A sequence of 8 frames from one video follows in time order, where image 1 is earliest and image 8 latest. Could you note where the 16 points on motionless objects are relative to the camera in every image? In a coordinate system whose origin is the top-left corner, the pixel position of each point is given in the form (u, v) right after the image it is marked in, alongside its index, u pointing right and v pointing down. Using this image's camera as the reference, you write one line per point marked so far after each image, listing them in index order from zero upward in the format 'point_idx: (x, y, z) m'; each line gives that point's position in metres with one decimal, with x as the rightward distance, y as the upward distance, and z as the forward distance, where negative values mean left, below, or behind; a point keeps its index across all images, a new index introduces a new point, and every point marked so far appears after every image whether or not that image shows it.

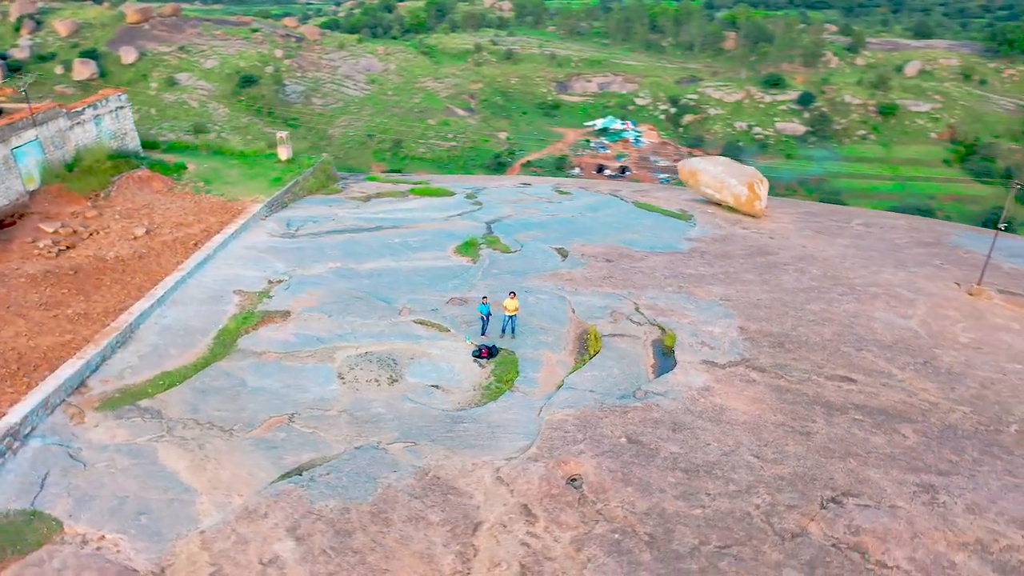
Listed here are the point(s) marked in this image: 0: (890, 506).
0: (+3.3, -1.9, +7.1) m
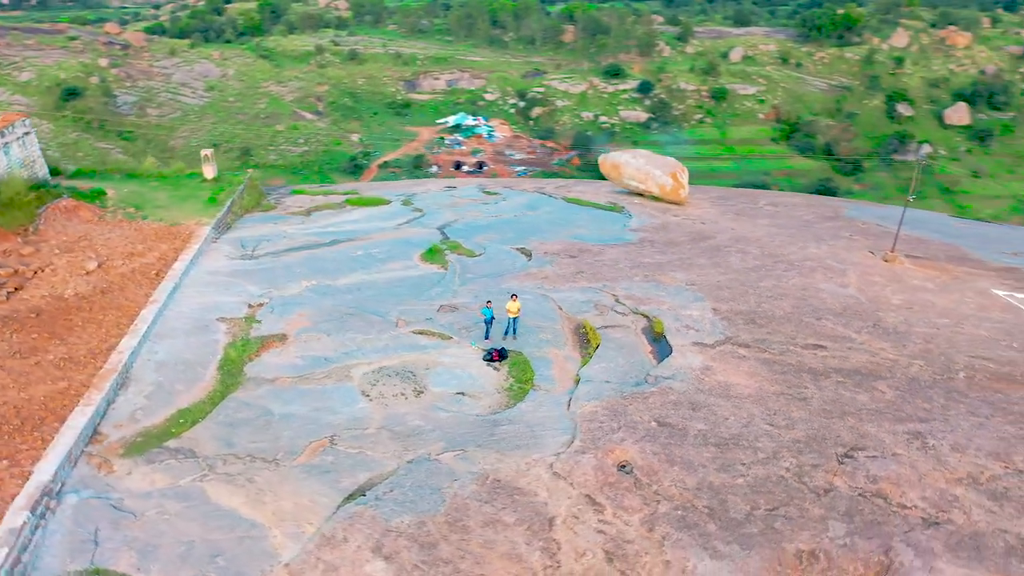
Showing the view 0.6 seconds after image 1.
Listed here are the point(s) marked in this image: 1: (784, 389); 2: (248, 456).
0: (+3.8, -1.6, +8.0) m
1: (+3.0, -1.1, +8.9) m
2: (-2.4, -1.5, +7.3) m
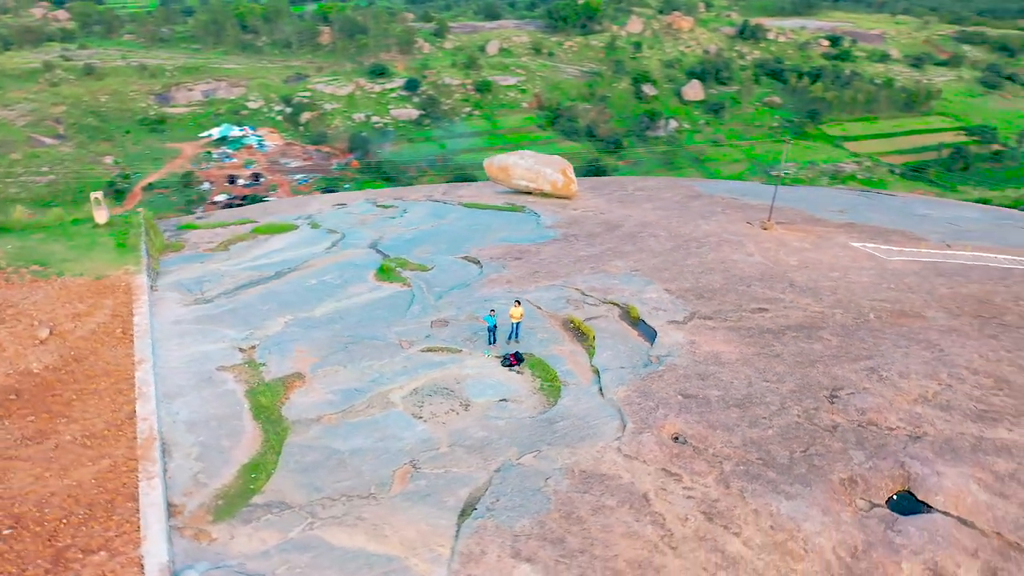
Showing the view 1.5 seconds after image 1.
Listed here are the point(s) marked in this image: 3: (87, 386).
0: (+4.2, -1.2, +9.7) m
1: (+3.1, -0.8, +10.3) m
2: (-1.5, -1.9, +7.3) m
3: (-4.4, -1.0, +8.5) m
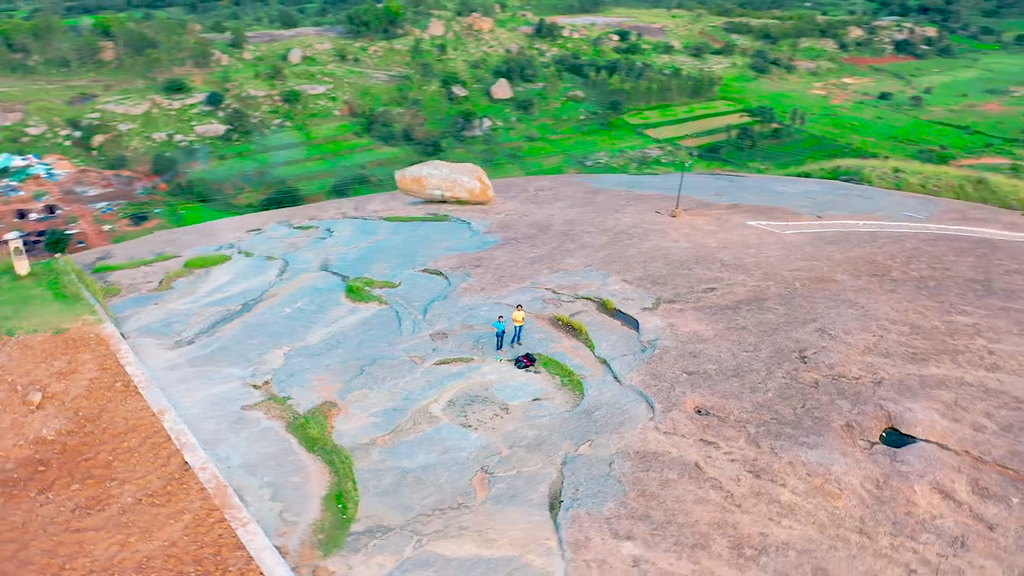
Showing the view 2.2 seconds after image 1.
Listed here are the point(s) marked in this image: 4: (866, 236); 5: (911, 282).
0: (+4.2, -0.8, +11.1) m
1: (+3.0, -0.5, +11.4) m
2: (-0.7, -2.1, +7.5) m
3: (-3.9, -1.5, +8.0) m
4: (+7.5, +1.0, +16.6) m
5: (+7.0, +0.1, +14.3) m
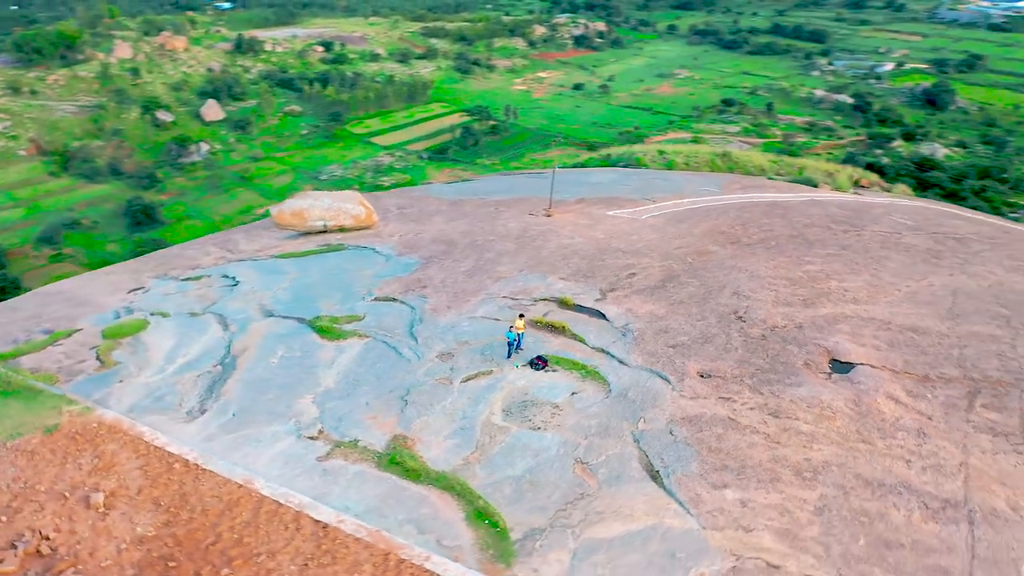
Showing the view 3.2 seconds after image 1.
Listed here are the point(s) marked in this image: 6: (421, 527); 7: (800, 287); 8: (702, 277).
0: (+3.8, -0.3, +13.2) m
1: (+2.5, -0.2, +13.1) m
2: (+0.6, -2.2, +8.3) m
3: (-2.6, -2.2, +7.7) m
4: (+4.8, +1.8, +19.5) m
5: (+5.1, +0.9, +17.1) m
6: (-0.9, -2.3, +7.8) m
7: (+5.2, 0.0, +14.6) m
8: (+3.4, +0.2, +14.4) m
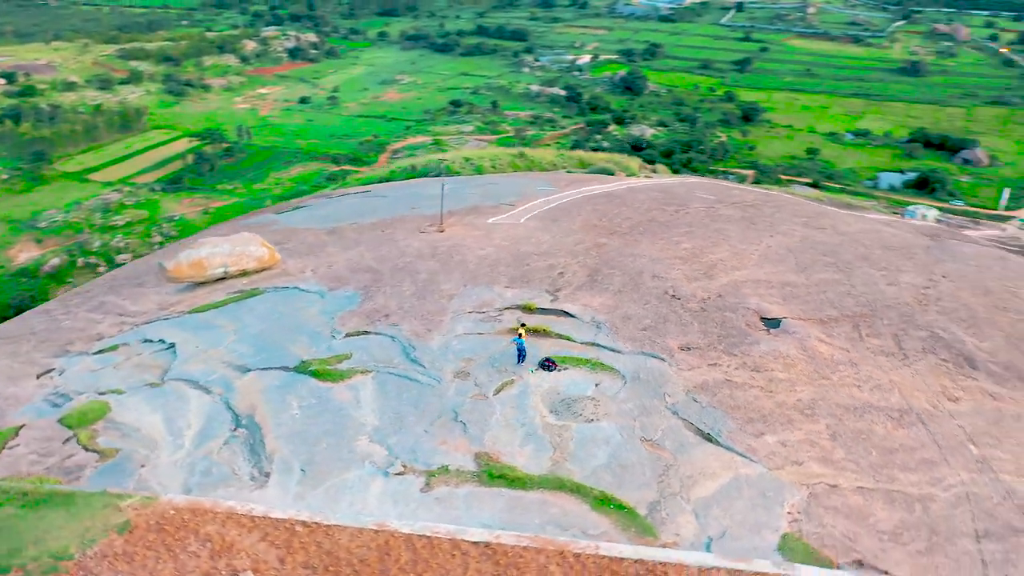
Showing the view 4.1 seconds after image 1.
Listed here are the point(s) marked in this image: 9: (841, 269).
0: (+2.9, 0.0, +15.1) m
1: (+1.7, -0.1, +14.6) m
2: (+1.7, -2.2, +9.4) m
3: (-1.1, -2.7, +7.9) m
4: (+1.5, +2.1, +21.3) m
5: (+2.8, +1.3, +19.2) m
6: (+0.5, -2.5, +8.5) m
7: (+3.7, +0.5, +16.8) m
8: (+2.1, +0.4, +16.0) m
9: (+7.6, +0.4, +18.8) m
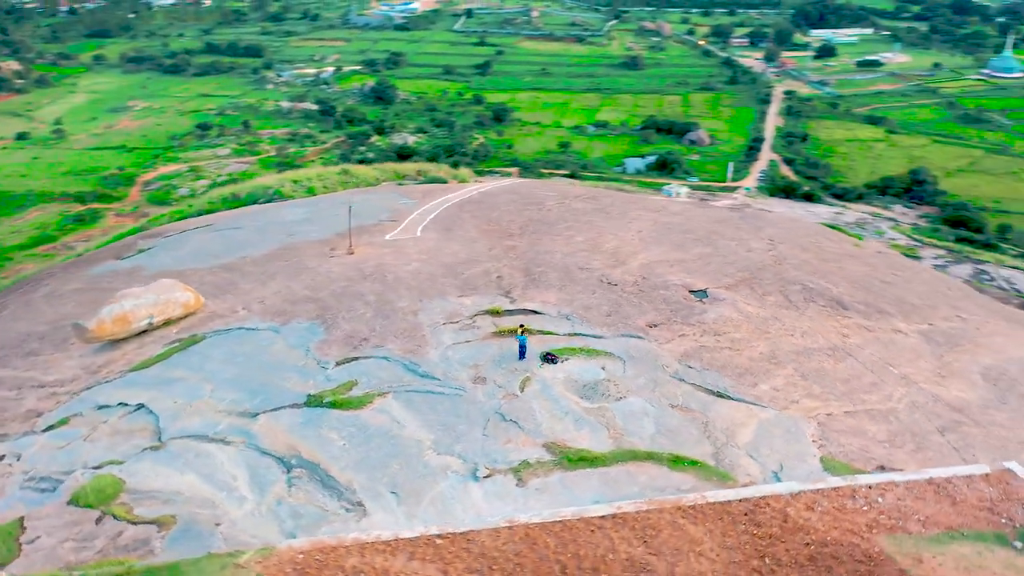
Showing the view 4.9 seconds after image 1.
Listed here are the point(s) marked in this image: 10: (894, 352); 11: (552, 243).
0: (+1.8, +0.3, +16.6) m
1: (+0.8, 0.0, +15.8) m
2: (+2.6, -1.9, +10.8) m
3: (+0.4, -2.7, +8.5) m
4: (-1.6, +1.9, +22.1) m
5: (+0.3, +1.4, +20.4) m
6: (+1.7, -2.4, +9.6) m
7: (+2.0, +0.8, +18.5) m
8: (+0.7, +0.5, +17.2) m
9: (+5.1, +1.2, +21.5) m
10: (+7.1, -1.2, +15.2) m
11: (+1.0, +1.1, +19.2) m
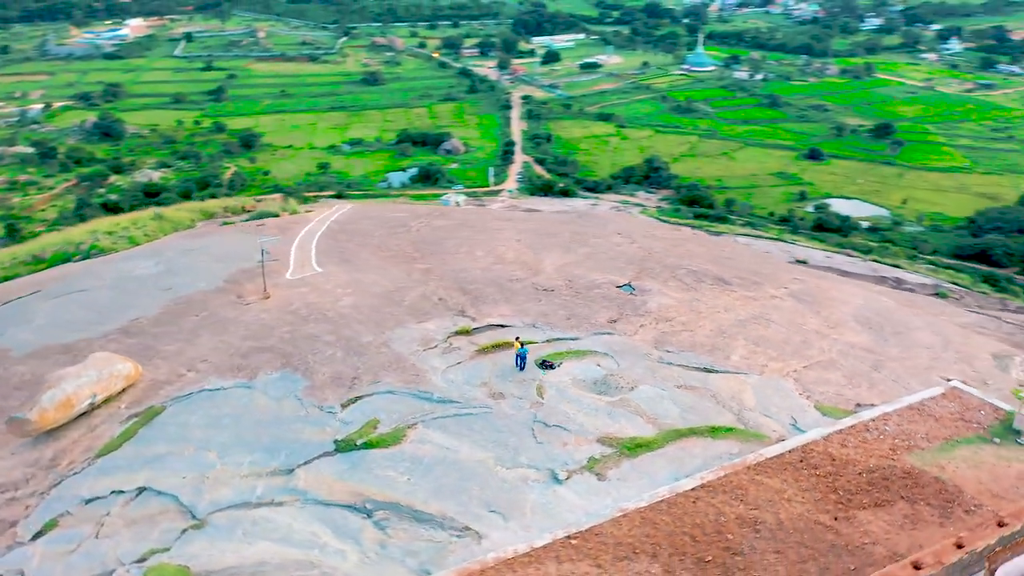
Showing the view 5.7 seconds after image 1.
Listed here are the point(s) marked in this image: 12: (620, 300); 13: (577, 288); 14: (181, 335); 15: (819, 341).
0: (+0.4, +0.1, +17.6) m
1: (-0.2, -0.3, +16.6) m
2: (+3.1, -1.8, +12.4) m
3: (+1.9, -2.8, +9.5) m
4: (-4.6, +1.0, +21.9) m
5: (-2.3, +0.9, +20.9) m
6: (+2.7, -2.3, +11.0) m
7: (-0.1, +0.6, +19.5) m
8: (-0.9, +0.1, +17.9) m
9: (+2.0, +1.3, +23.3) m
10: (+6.1, -0.6, +17.9) m
11: (-1.2, +0.7, +19.9) m
12: (+2.1, -0.3, +16.4) m
13: (+1.5, 0.0, +17.3) m
14: (-6.8, -1.0, +16.6) m
15: (+5.8, -1.0, +15.3) m
